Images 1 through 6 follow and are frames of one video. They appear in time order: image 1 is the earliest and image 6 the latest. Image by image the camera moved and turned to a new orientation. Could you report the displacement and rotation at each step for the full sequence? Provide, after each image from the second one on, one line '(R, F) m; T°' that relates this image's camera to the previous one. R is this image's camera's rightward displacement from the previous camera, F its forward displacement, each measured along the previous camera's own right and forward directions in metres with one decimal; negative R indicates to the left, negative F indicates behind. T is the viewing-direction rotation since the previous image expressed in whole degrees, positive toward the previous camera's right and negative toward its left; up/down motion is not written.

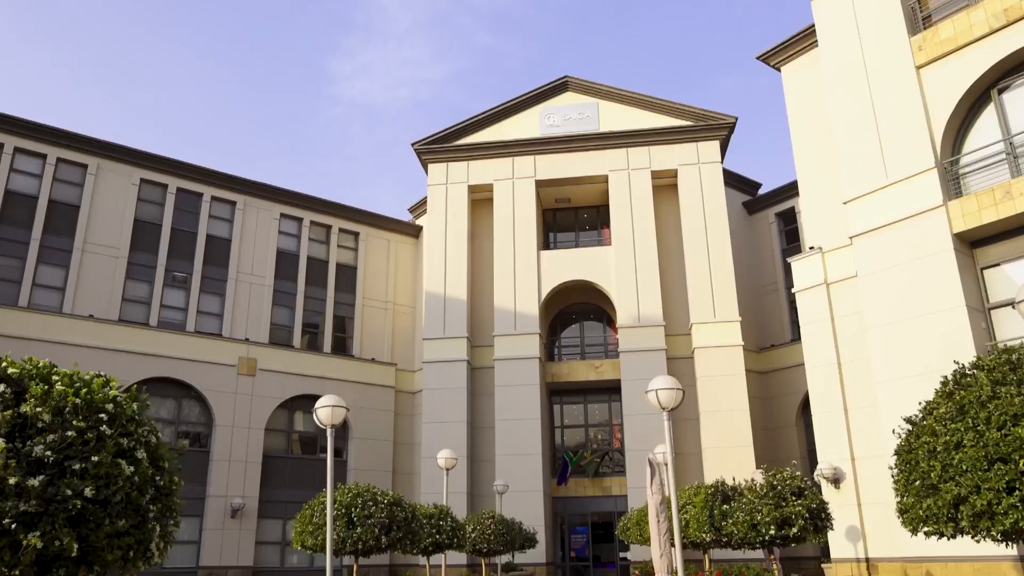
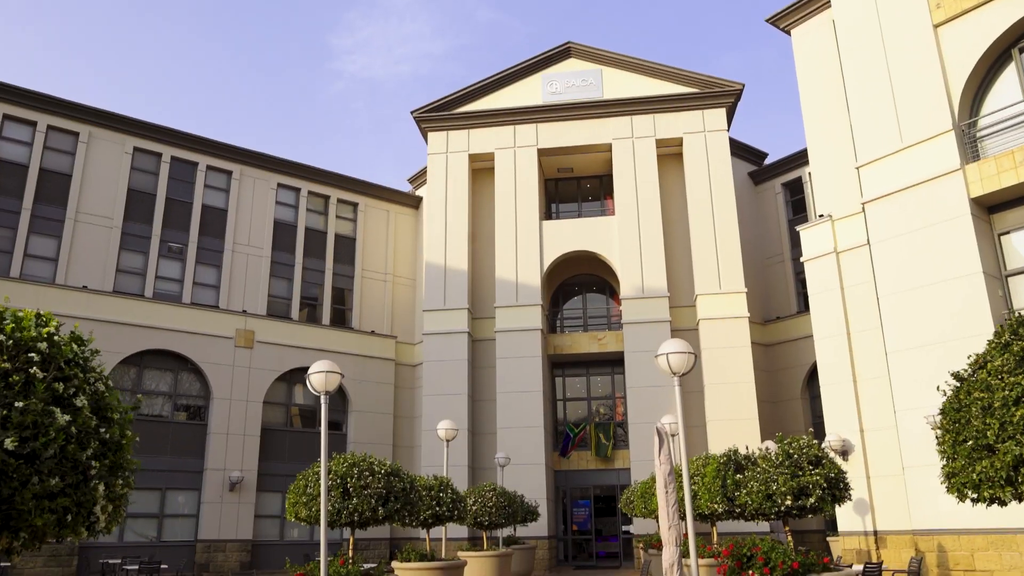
(0.0, +0.5) m; 0°
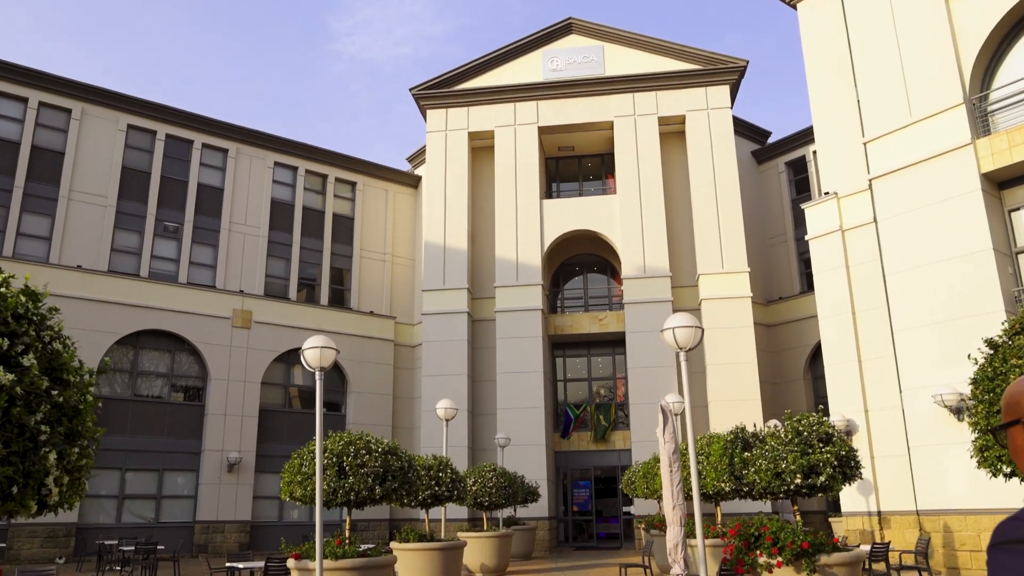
(0.0, +0.3) m; 0°
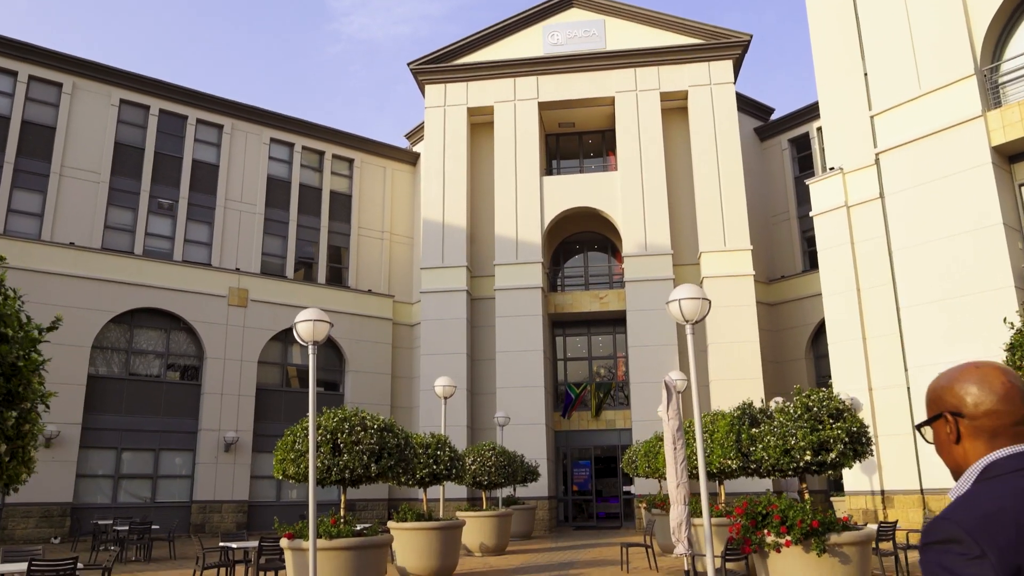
(0.0, +0.3) m; 0°
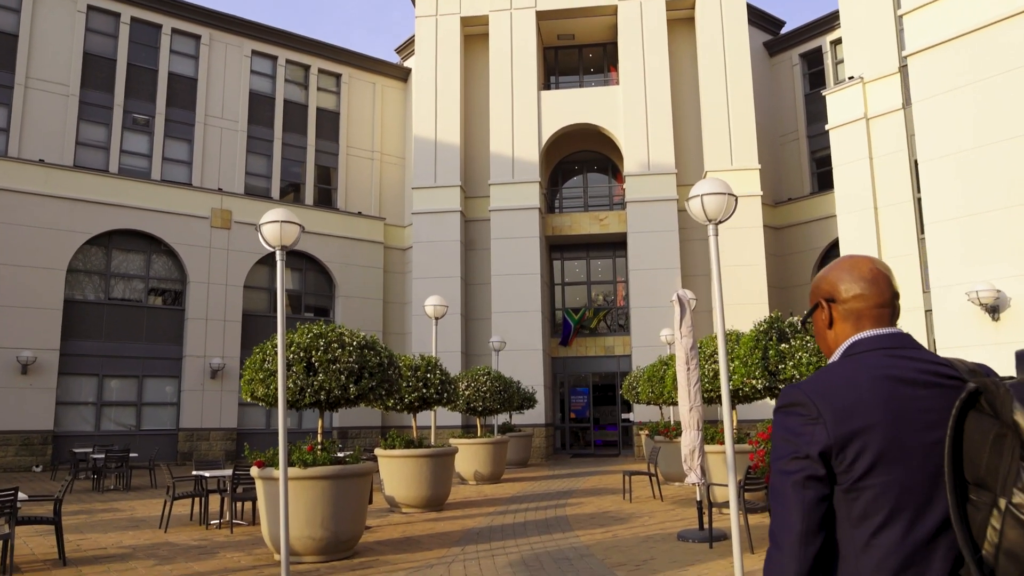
(0.0, +1.0) m; 0°
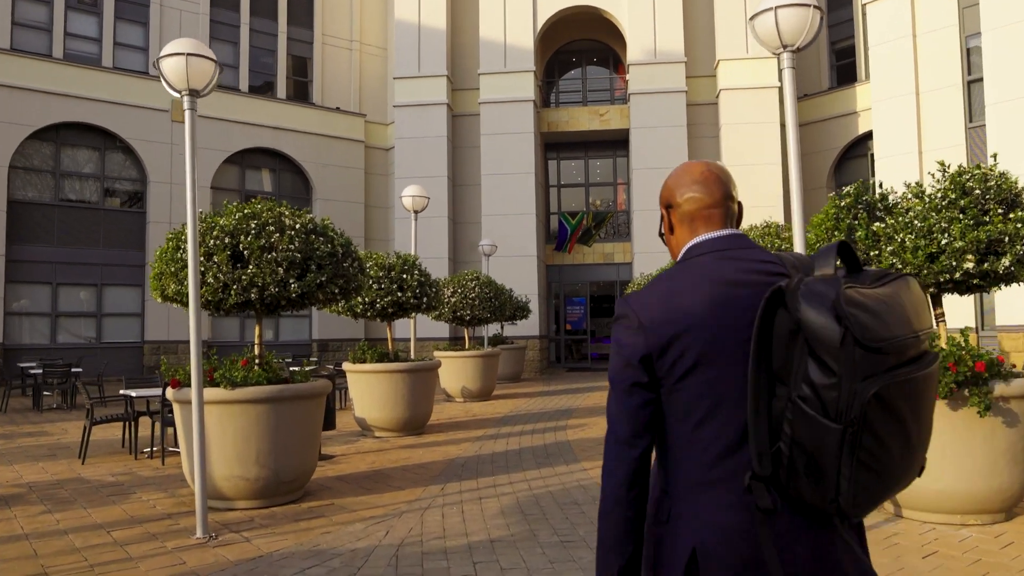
(0.0, +1.8) m; +1°
